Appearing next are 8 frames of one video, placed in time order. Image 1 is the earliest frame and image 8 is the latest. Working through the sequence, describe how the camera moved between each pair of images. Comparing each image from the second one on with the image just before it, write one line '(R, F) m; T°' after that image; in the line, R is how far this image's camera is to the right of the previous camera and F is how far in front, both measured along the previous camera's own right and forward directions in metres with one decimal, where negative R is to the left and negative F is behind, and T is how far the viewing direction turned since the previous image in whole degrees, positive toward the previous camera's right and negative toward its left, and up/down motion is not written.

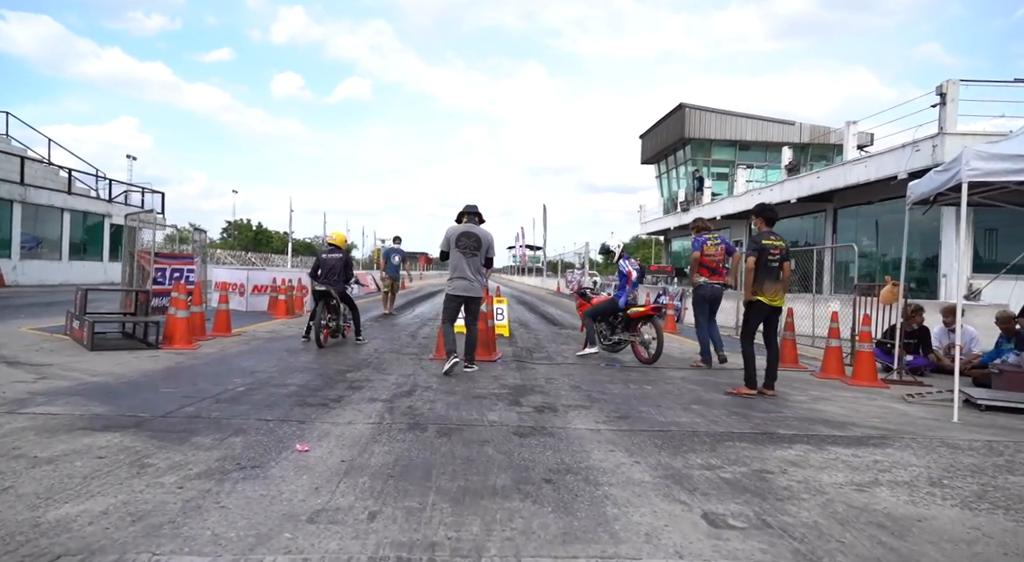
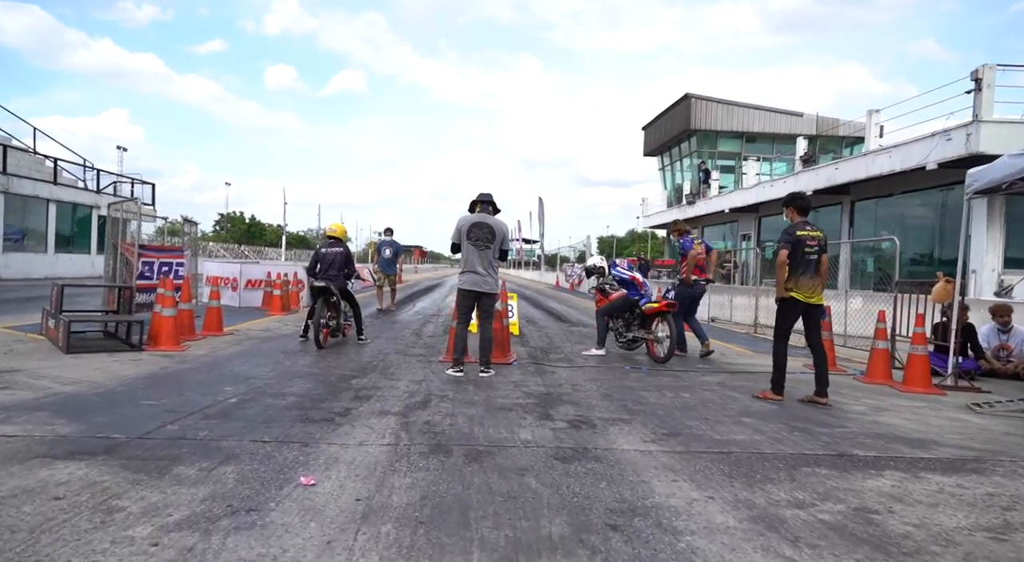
(-0.3, +0.7) m; +1°
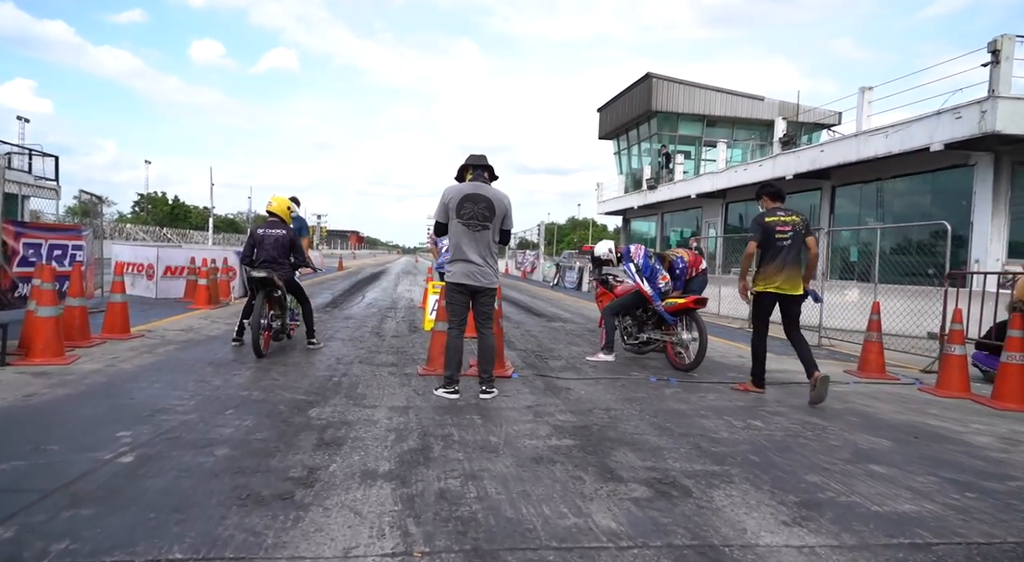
(-0.6, +1.7) m; +6°
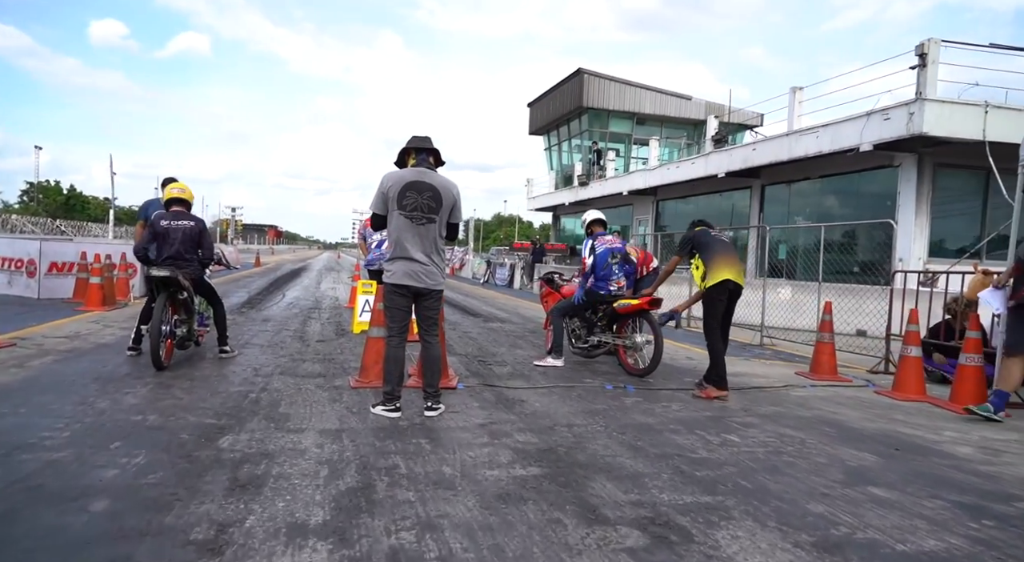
(-0.2, +0.6) m; +7°
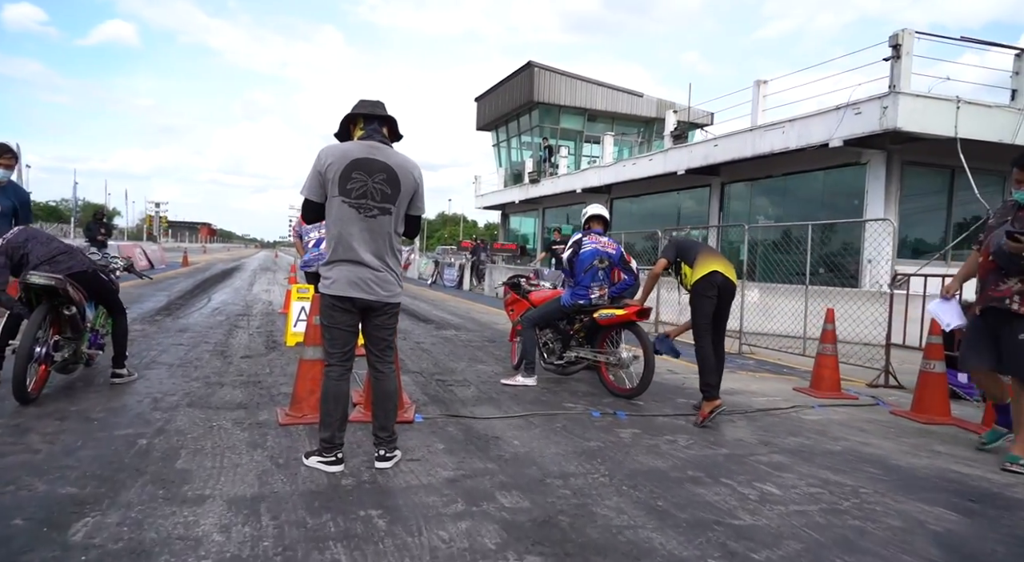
(-0.2, +1.1) m; +5°
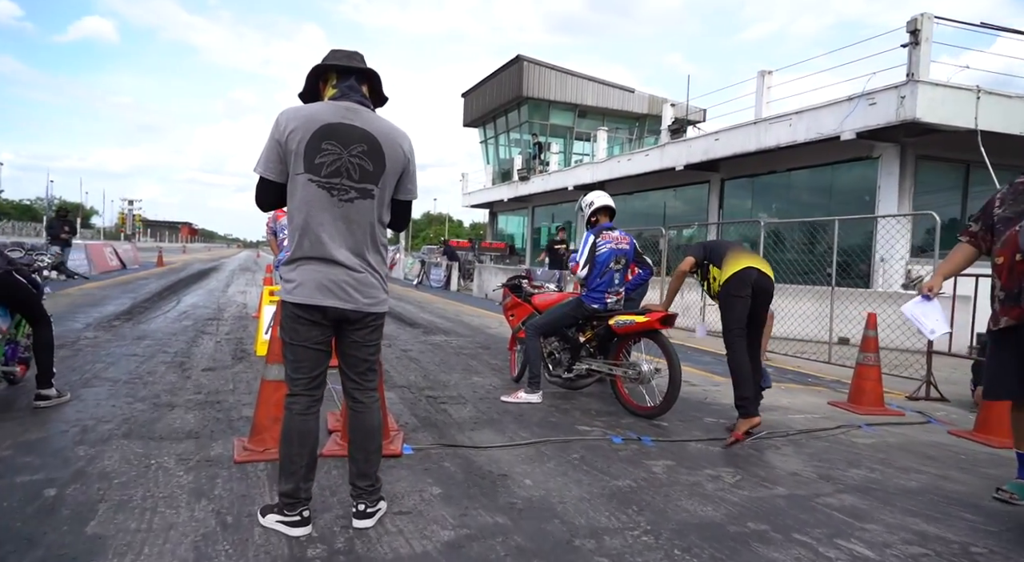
(-0.1, +0.8) m; +1°
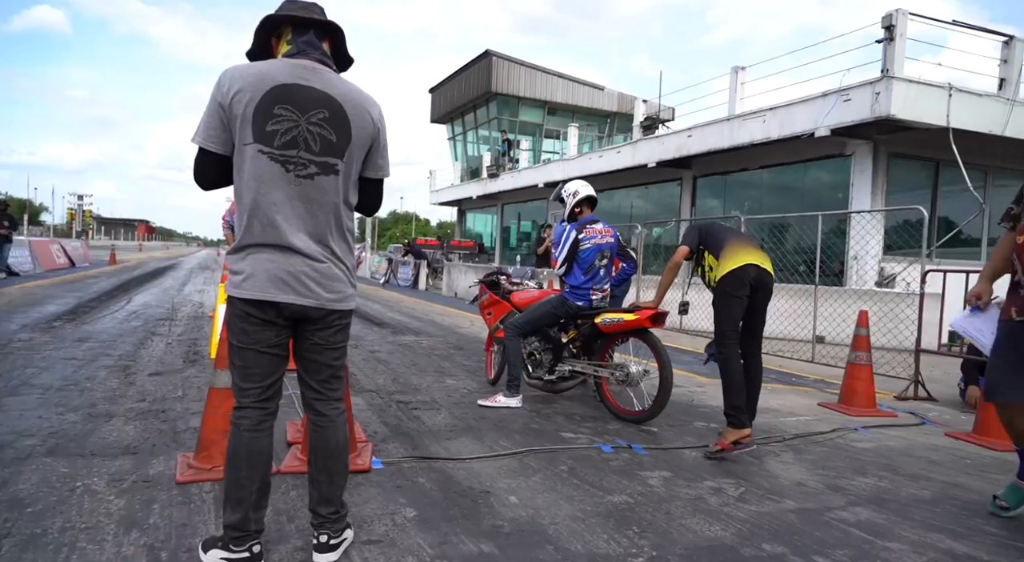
(-0.1, +0.4) m; +3°
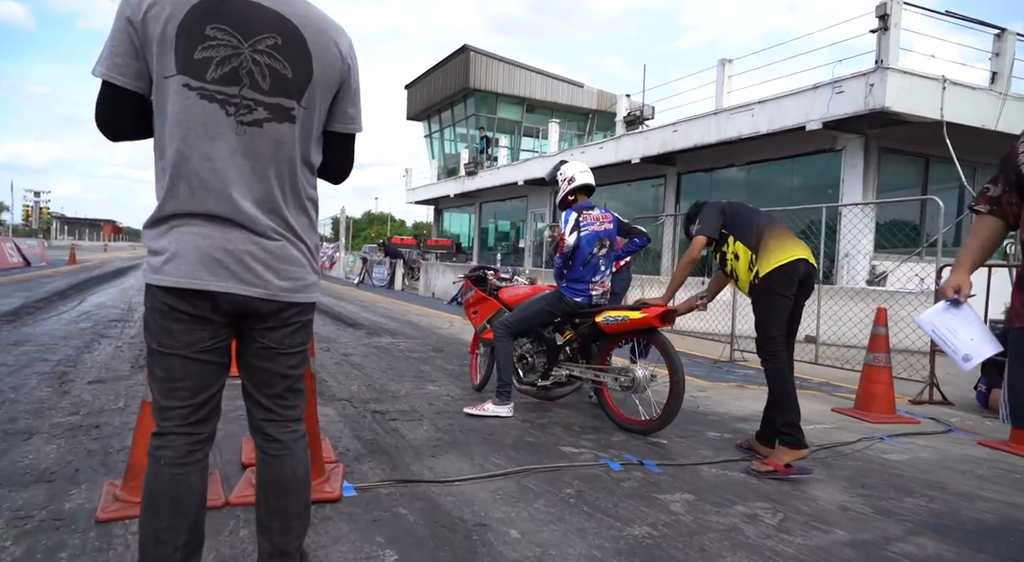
(-0.1, +0.5) m; +2°
